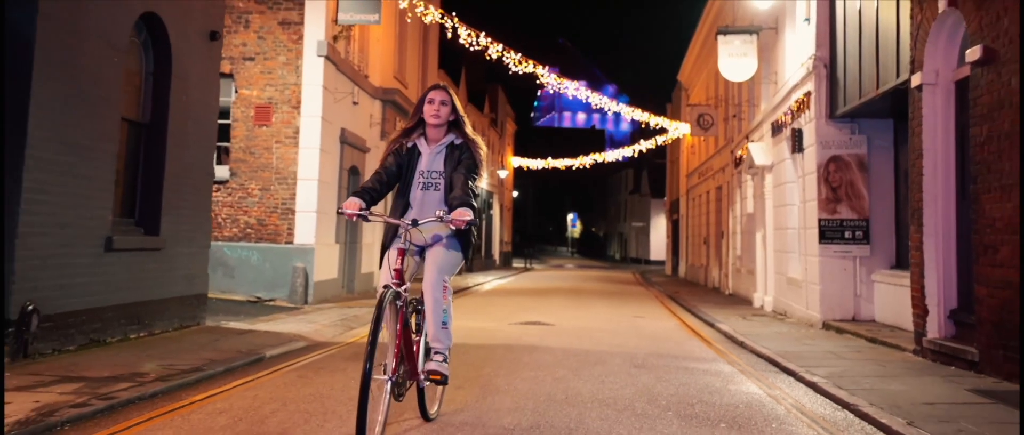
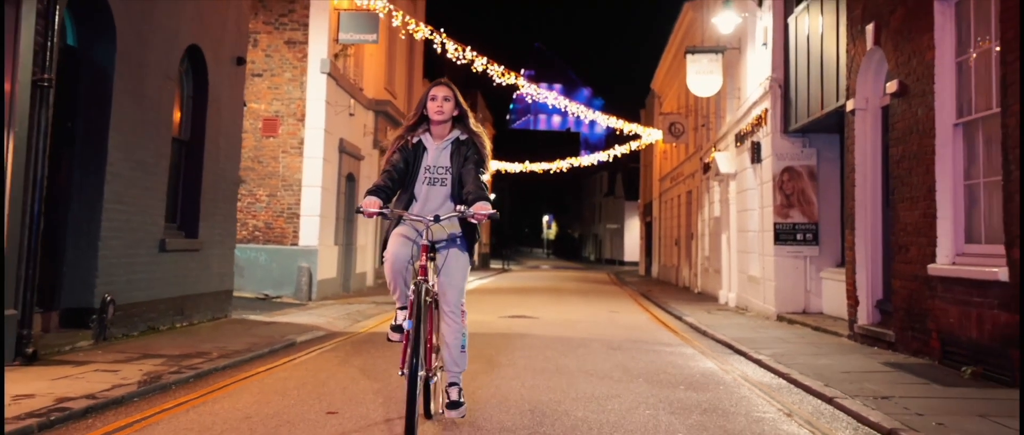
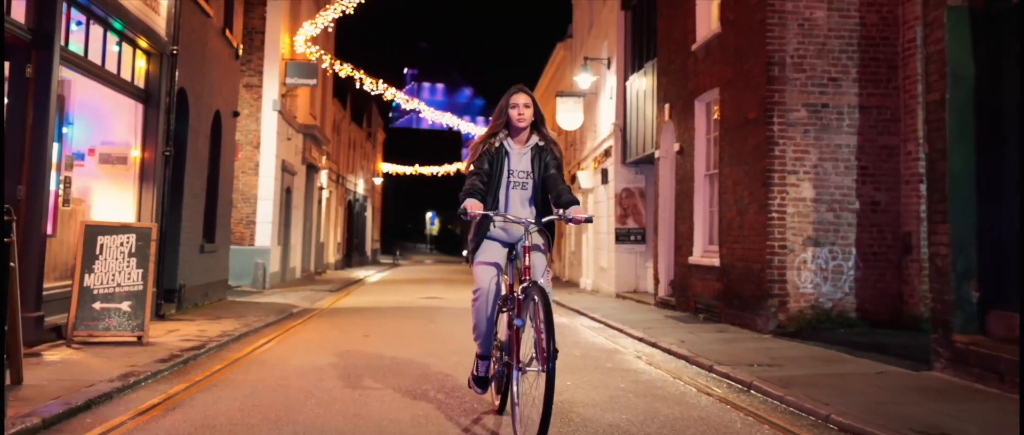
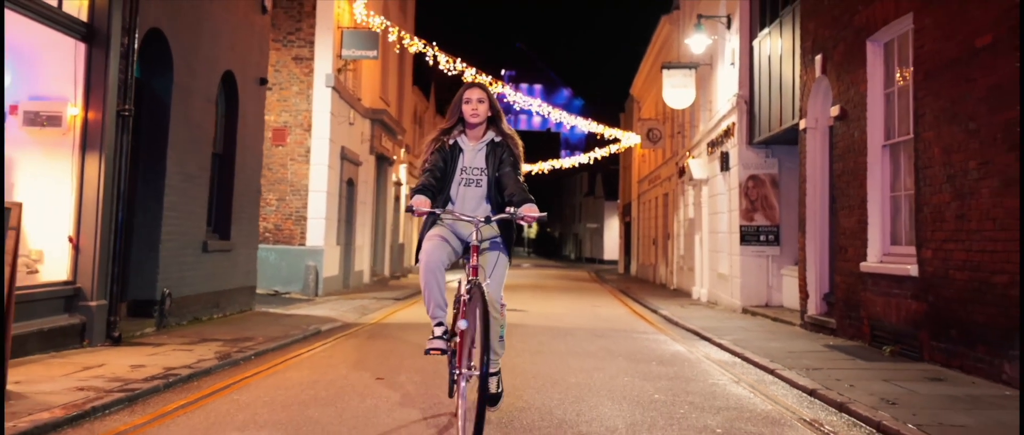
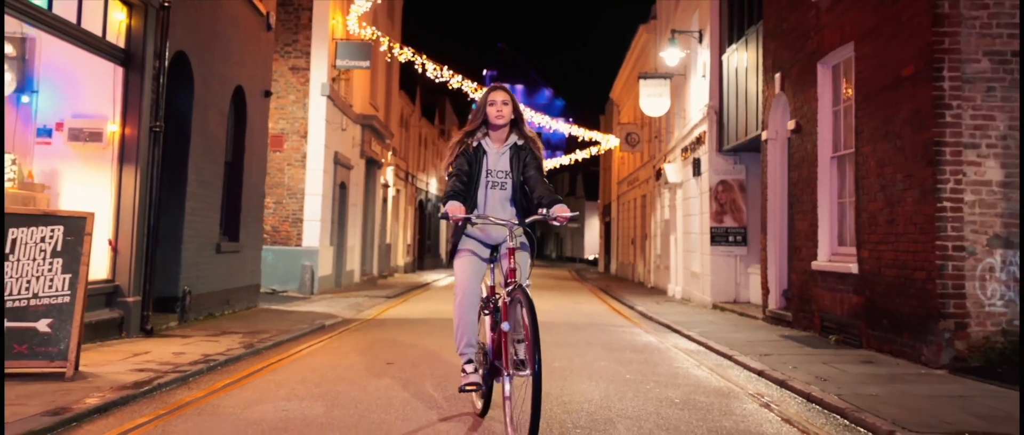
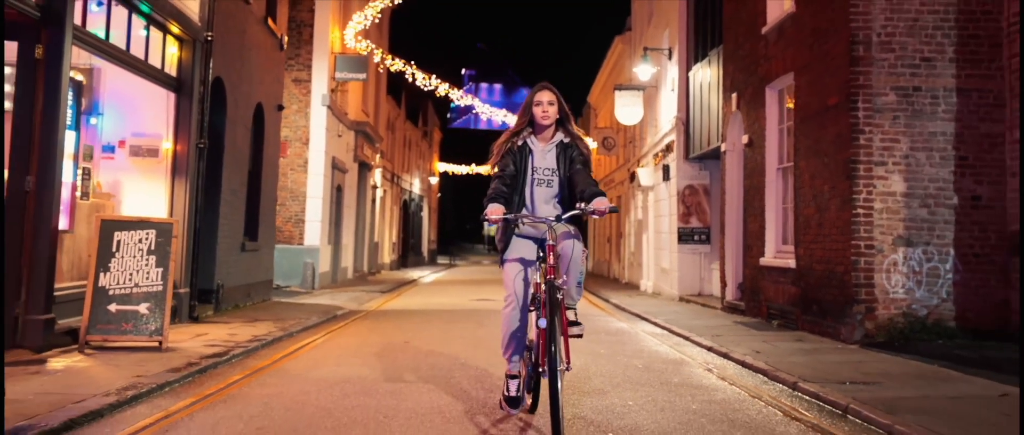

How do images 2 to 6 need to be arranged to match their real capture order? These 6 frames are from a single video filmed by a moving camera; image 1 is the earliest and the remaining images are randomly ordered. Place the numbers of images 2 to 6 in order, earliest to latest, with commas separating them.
2, 4, 5, 6, 3
